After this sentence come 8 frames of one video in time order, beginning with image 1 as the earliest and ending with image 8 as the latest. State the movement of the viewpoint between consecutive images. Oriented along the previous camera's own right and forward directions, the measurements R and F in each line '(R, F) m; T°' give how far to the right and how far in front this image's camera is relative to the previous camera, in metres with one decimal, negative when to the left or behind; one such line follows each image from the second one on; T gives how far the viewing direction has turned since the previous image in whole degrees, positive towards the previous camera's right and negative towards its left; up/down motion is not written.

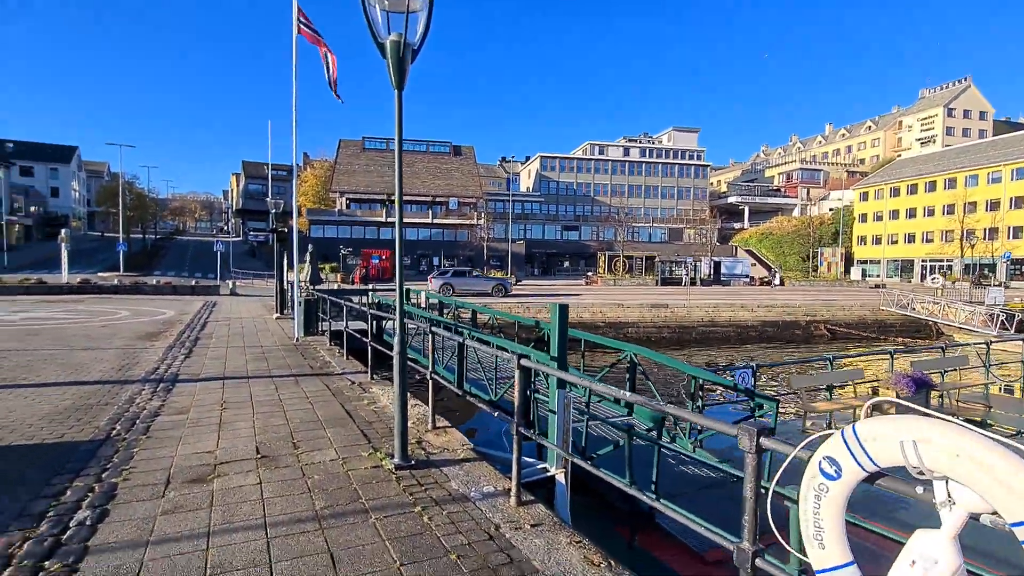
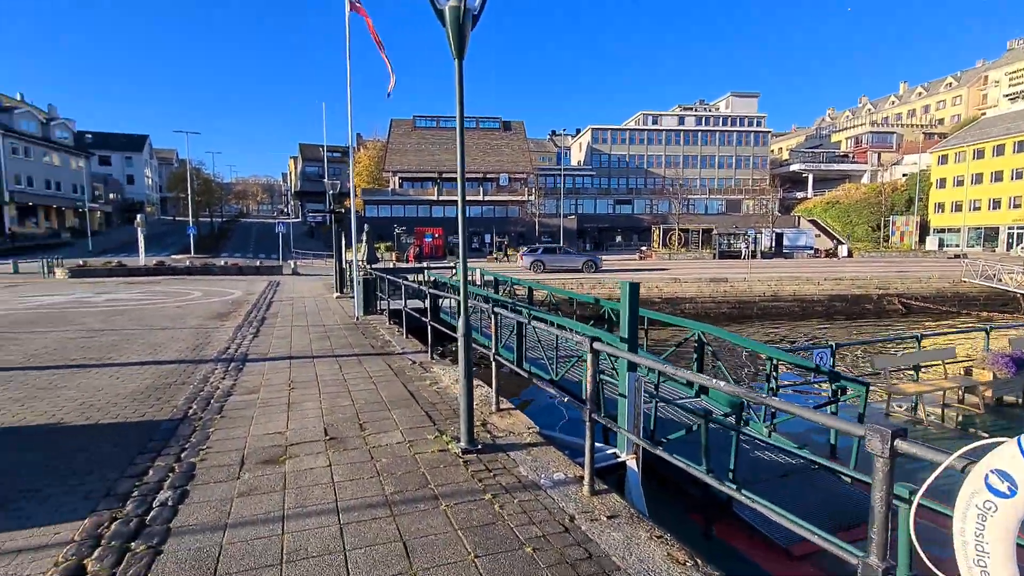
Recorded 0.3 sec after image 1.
(-0.1, +0.2) m; -5°
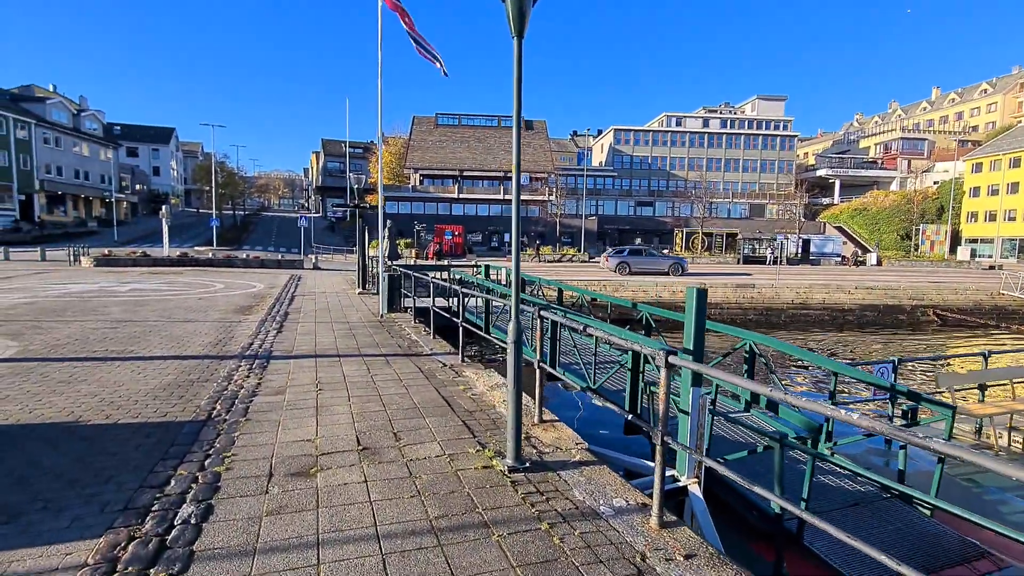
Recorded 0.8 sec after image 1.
(-0.3, +0.4) m; -2°
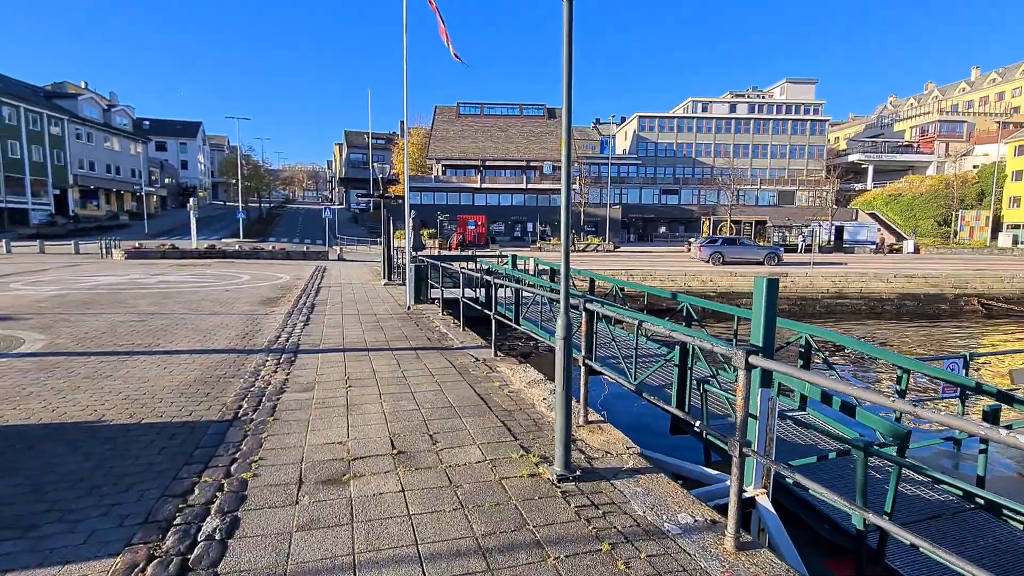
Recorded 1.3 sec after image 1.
(-0.2, +0.4) m; -2°
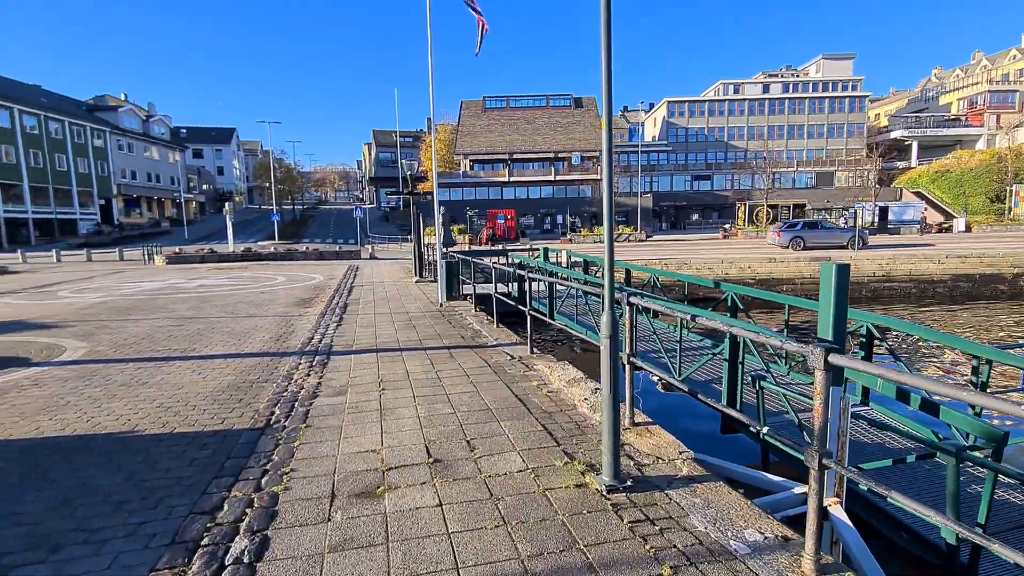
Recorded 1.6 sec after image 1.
(0.0, +0.3) m; -3°
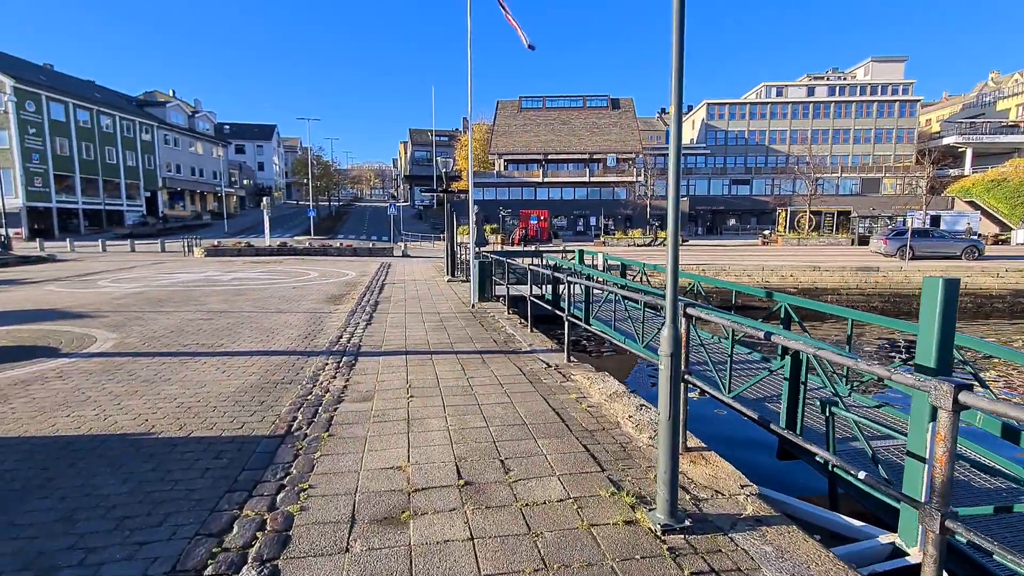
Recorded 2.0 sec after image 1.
(-0.1, +0.4) m; -3°
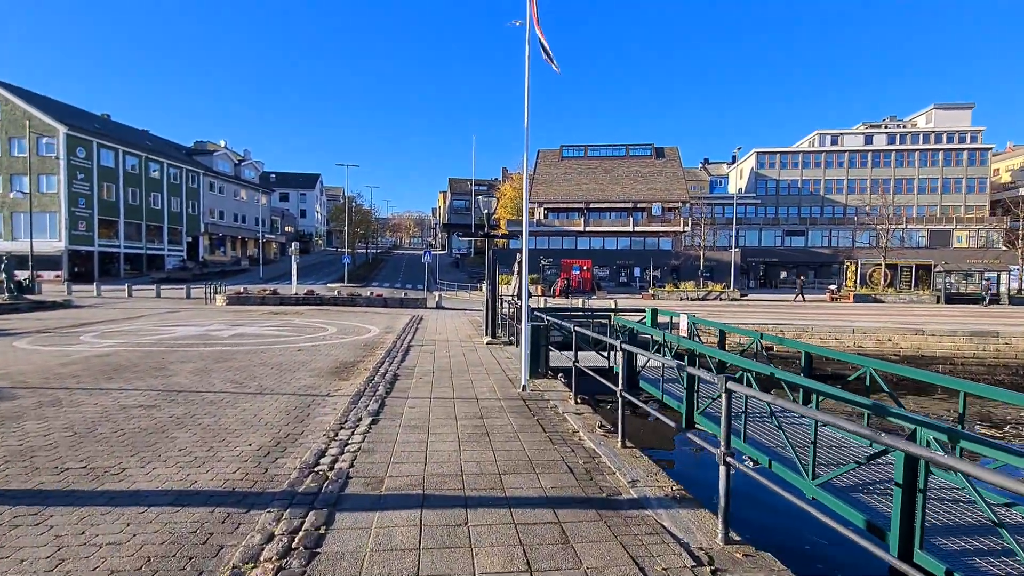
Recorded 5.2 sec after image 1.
(-0.5, +3.1) m; -4°
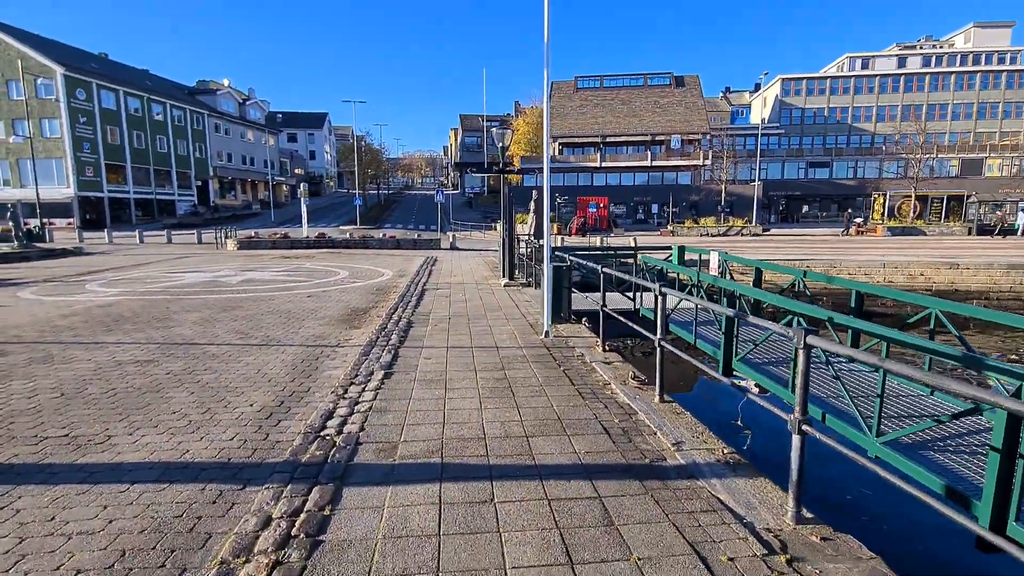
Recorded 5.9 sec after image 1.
(-0.1, +0.7) m; -1°
